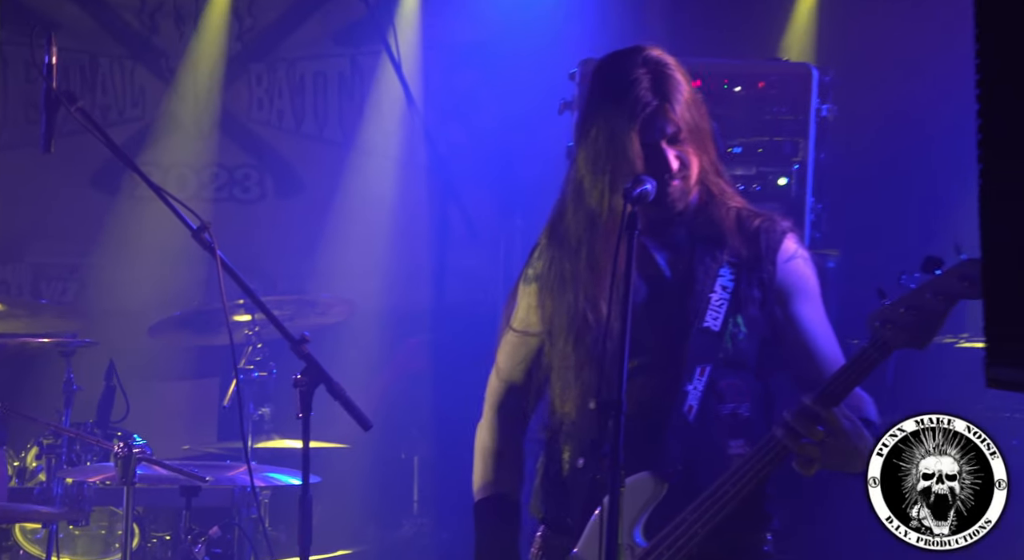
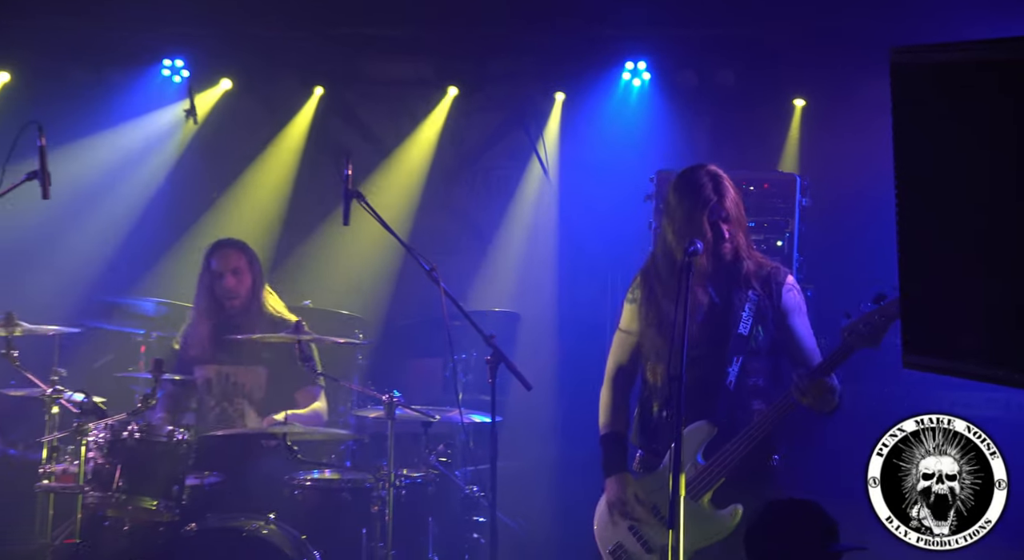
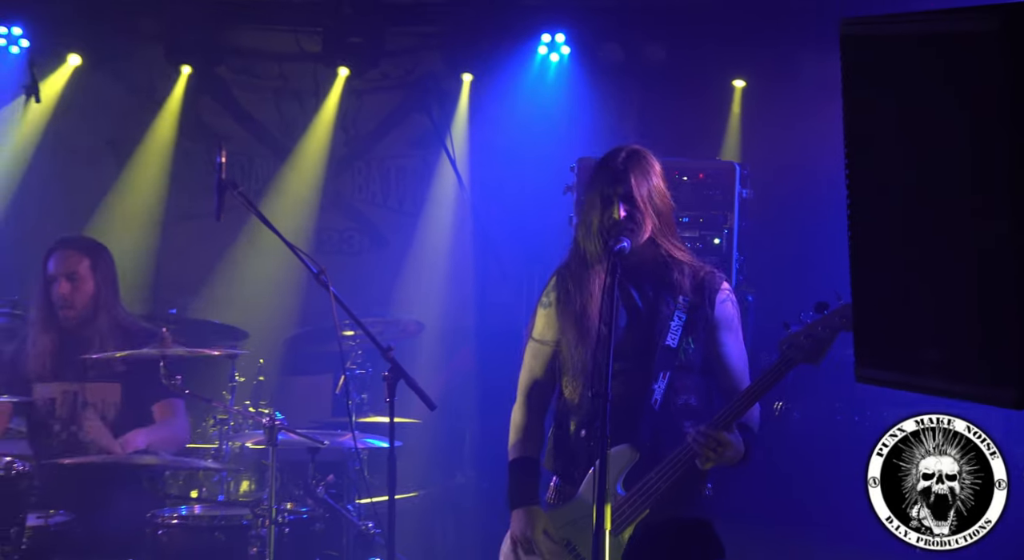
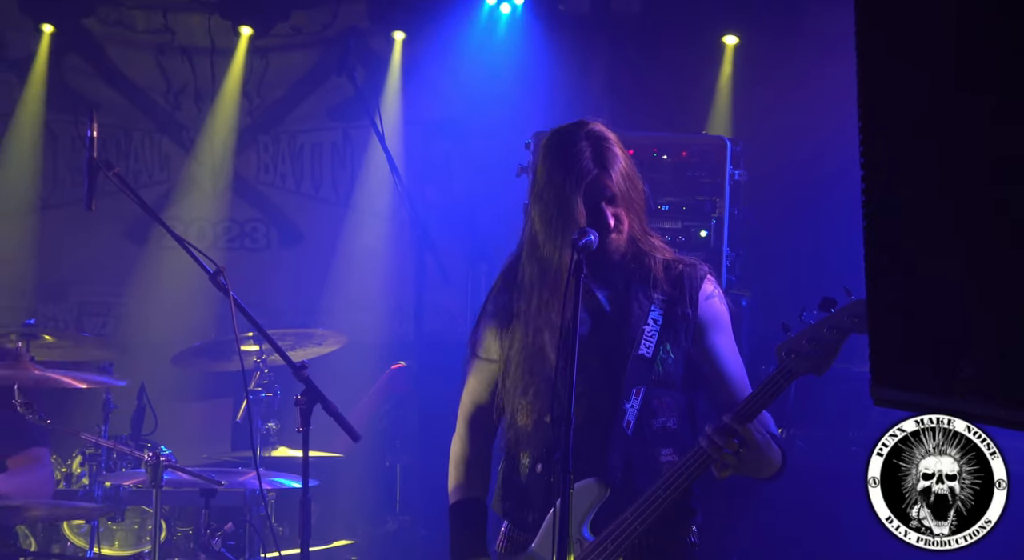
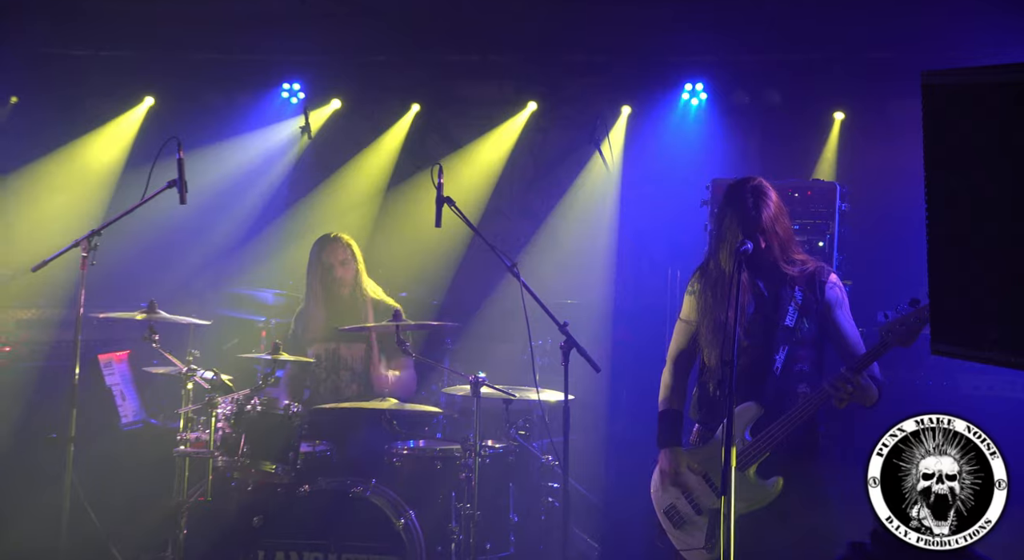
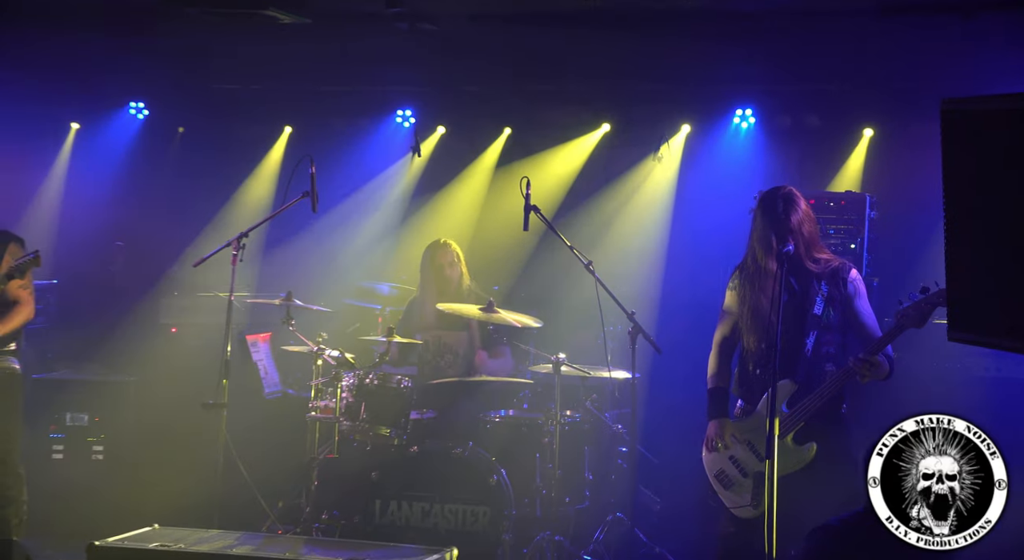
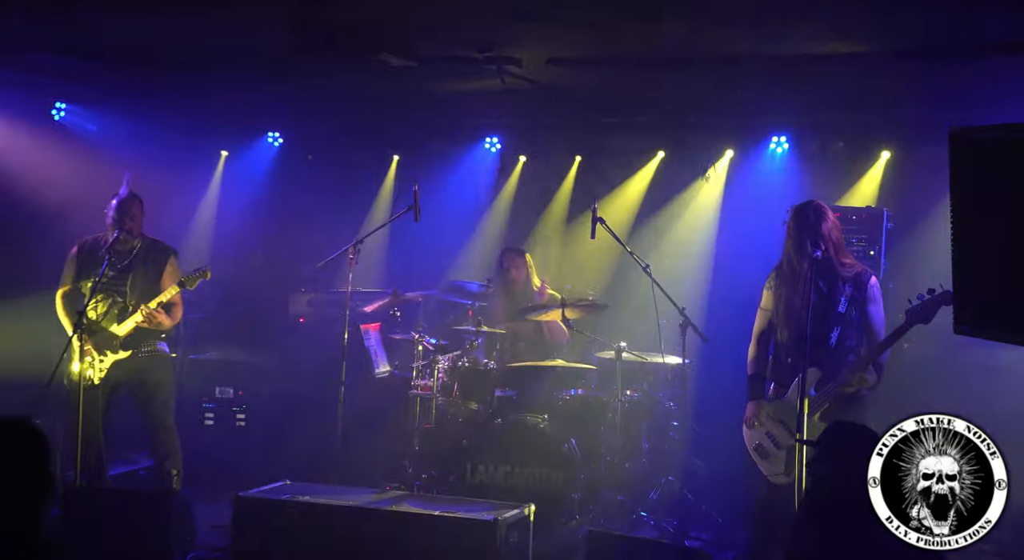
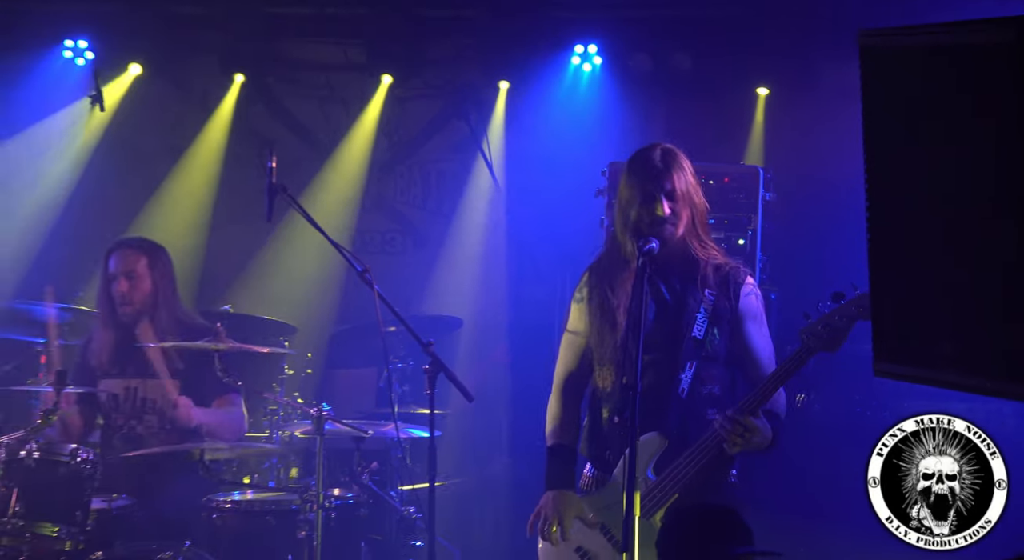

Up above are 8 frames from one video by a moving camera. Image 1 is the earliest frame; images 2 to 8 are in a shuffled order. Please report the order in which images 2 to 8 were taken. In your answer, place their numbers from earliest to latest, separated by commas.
4, 3, 8, 2, 5, 6, 7
